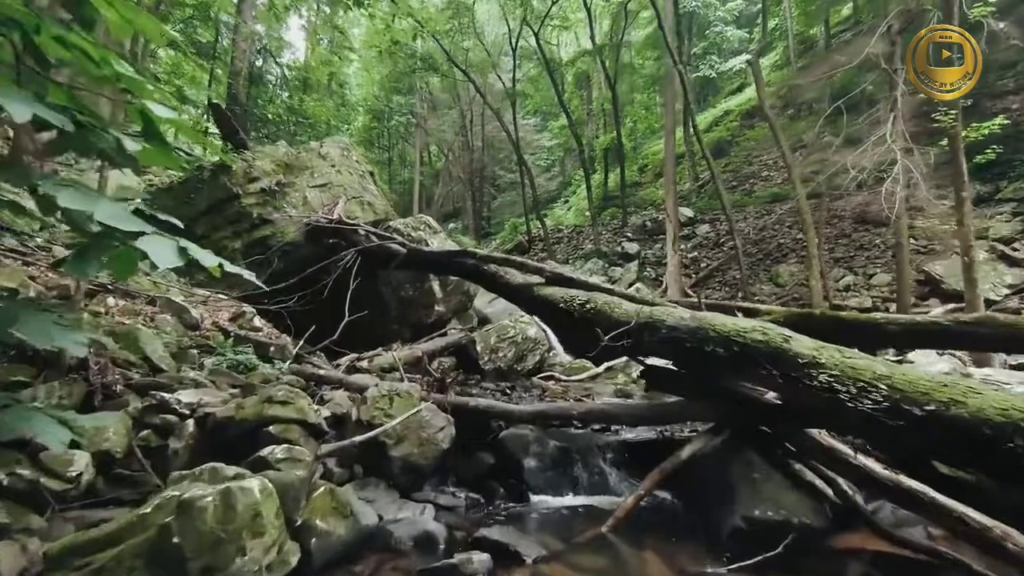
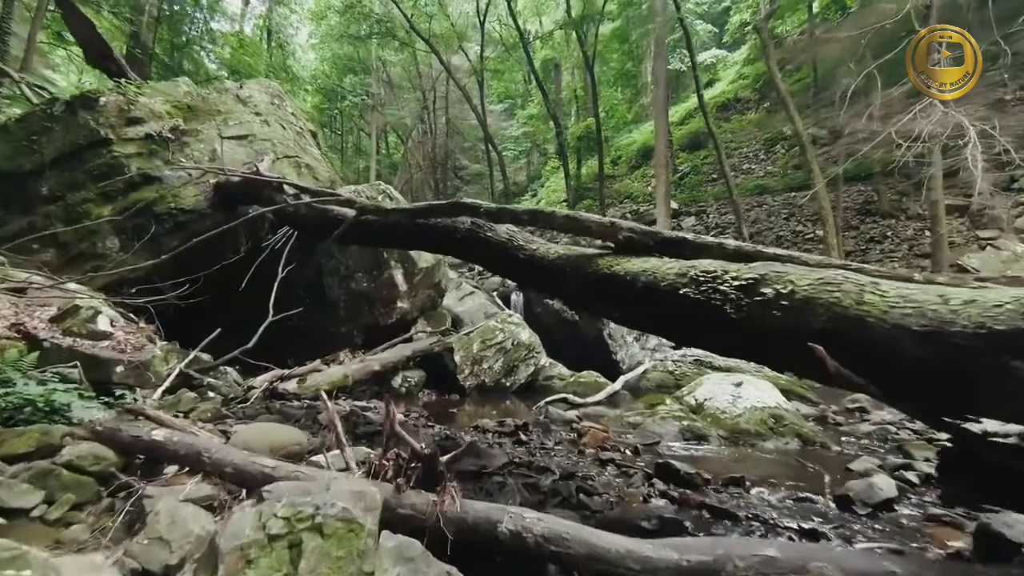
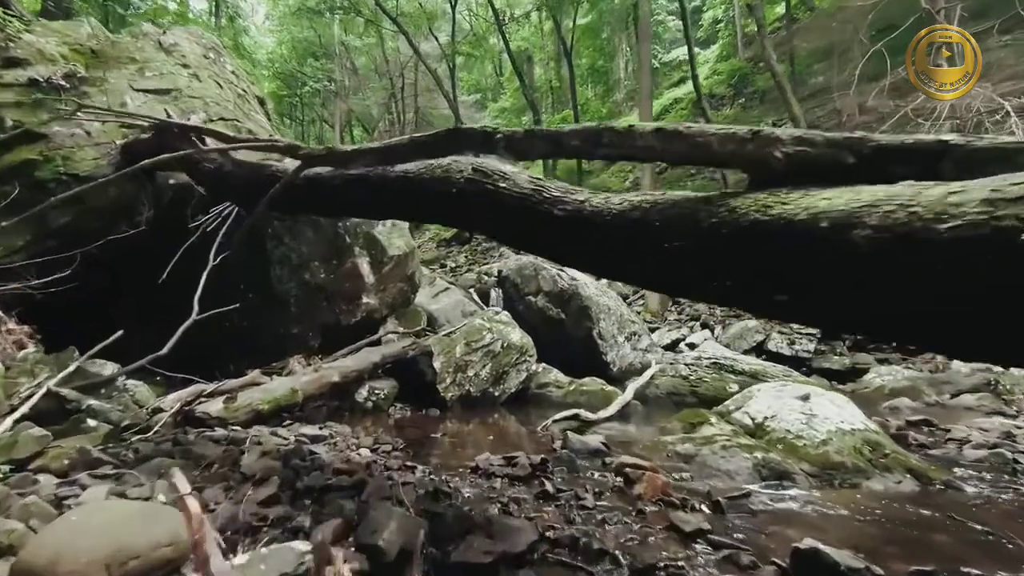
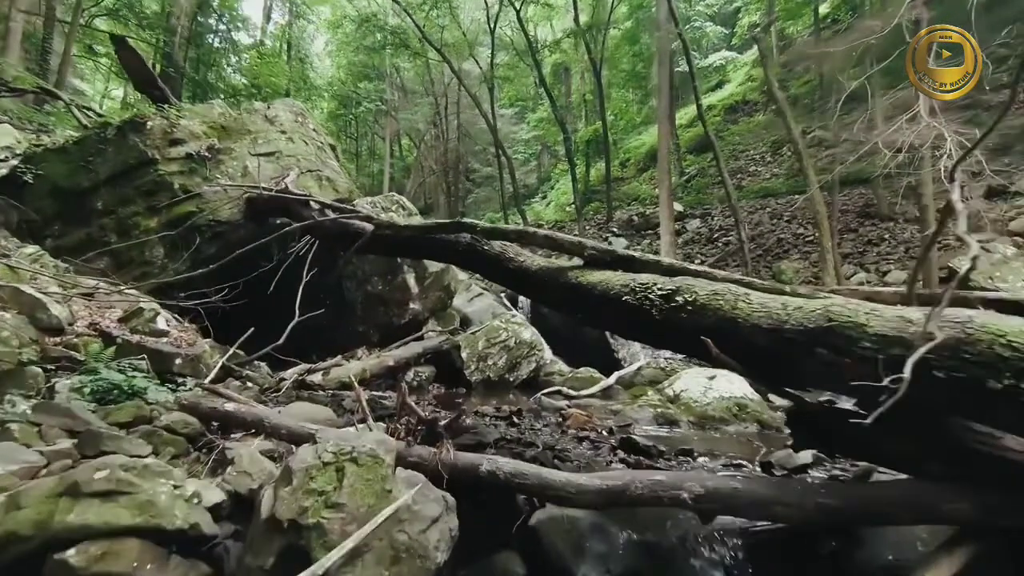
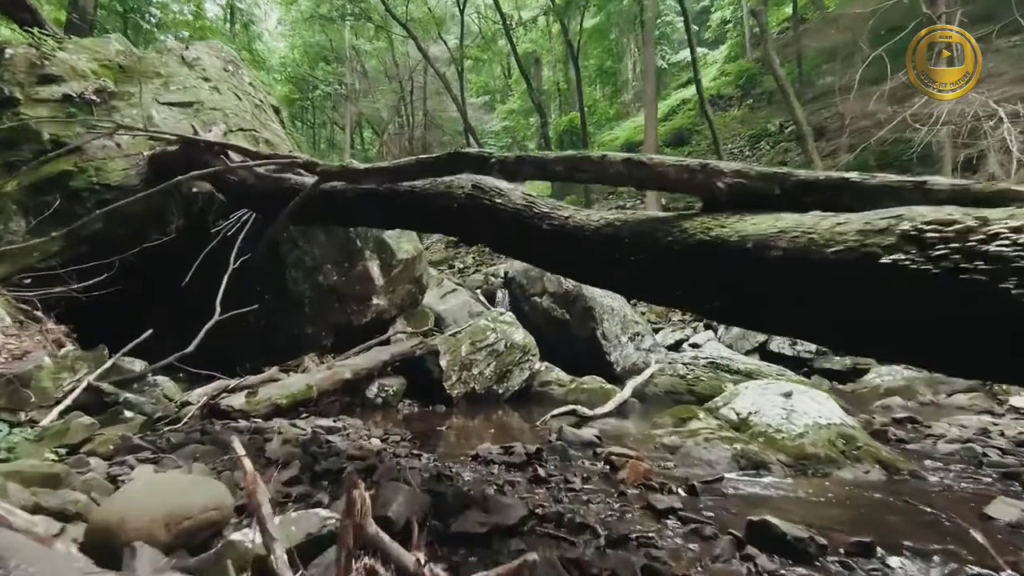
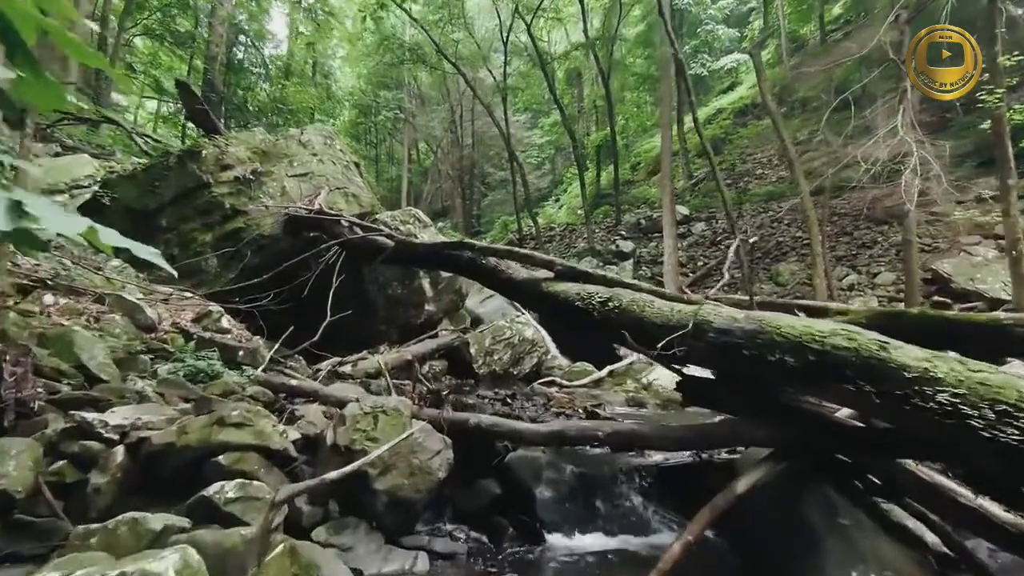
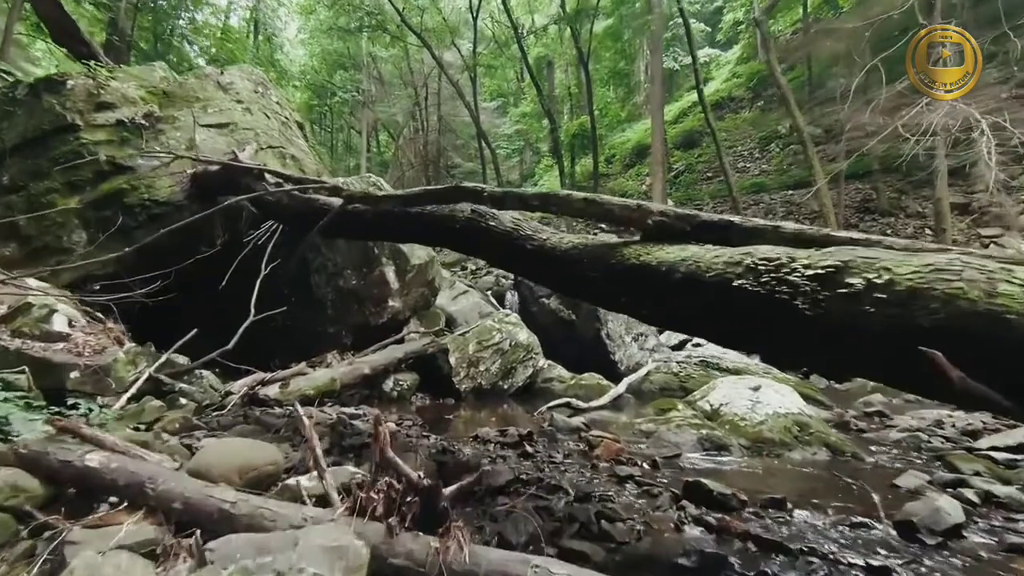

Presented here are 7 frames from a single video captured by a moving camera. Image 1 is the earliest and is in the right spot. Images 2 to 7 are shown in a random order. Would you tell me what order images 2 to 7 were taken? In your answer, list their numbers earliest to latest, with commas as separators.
6, 4, 2, 7, 5, 3
